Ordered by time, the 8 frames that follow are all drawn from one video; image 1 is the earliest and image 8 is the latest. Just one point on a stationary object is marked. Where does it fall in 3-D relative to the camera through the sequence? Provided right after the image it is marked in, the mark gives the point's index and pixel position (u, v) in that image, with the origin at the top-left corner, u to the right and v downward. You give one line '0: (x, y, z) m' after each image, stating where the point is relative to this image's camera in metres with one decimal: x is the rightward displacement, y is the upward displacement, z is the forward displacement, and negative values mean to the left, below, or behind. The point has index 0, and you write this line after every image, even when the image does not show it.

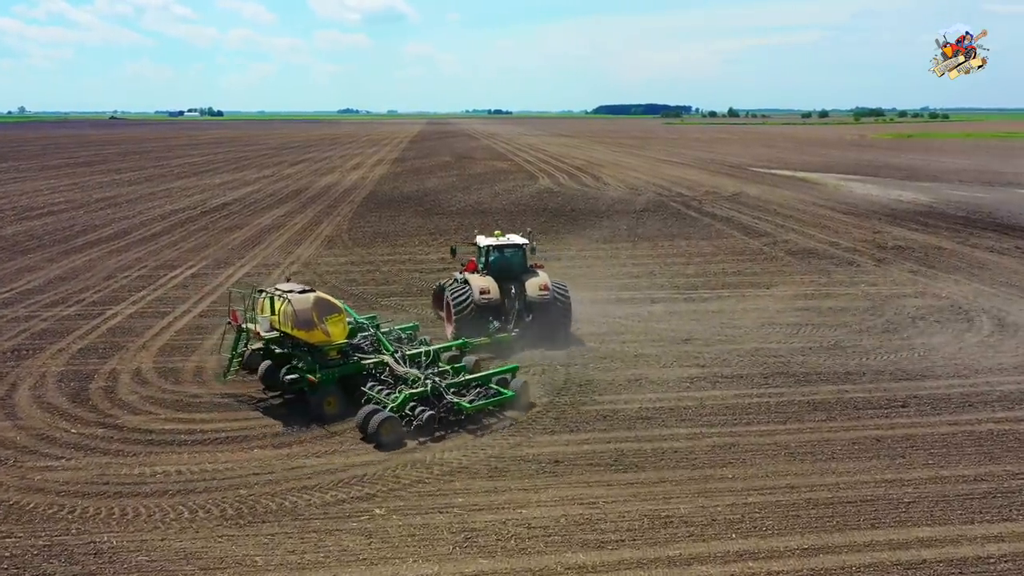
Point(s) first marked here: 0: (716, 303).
0: (+4.0, -0.3, +15.4) m
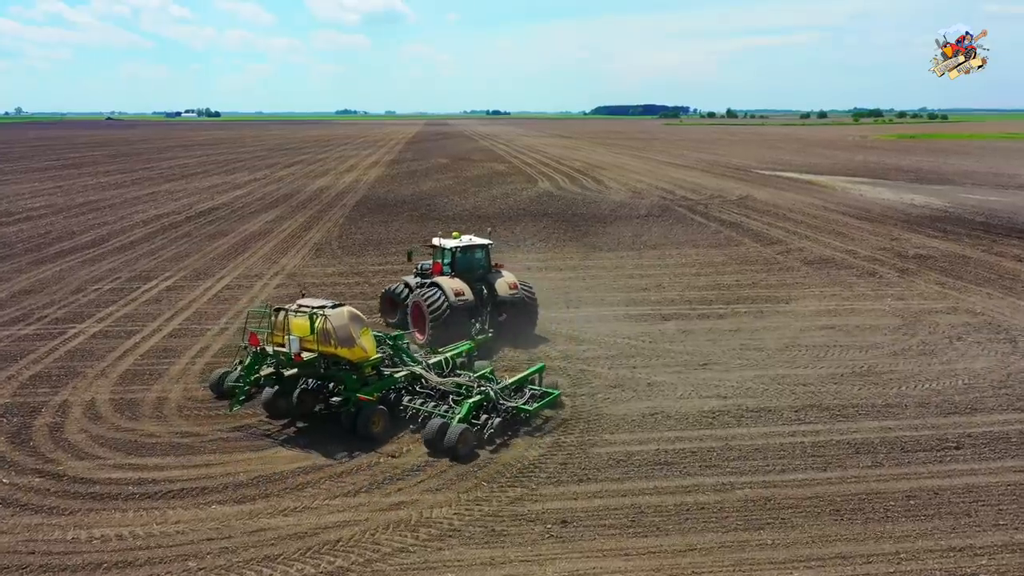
0: (+3.9, -0.6, +14.2) m
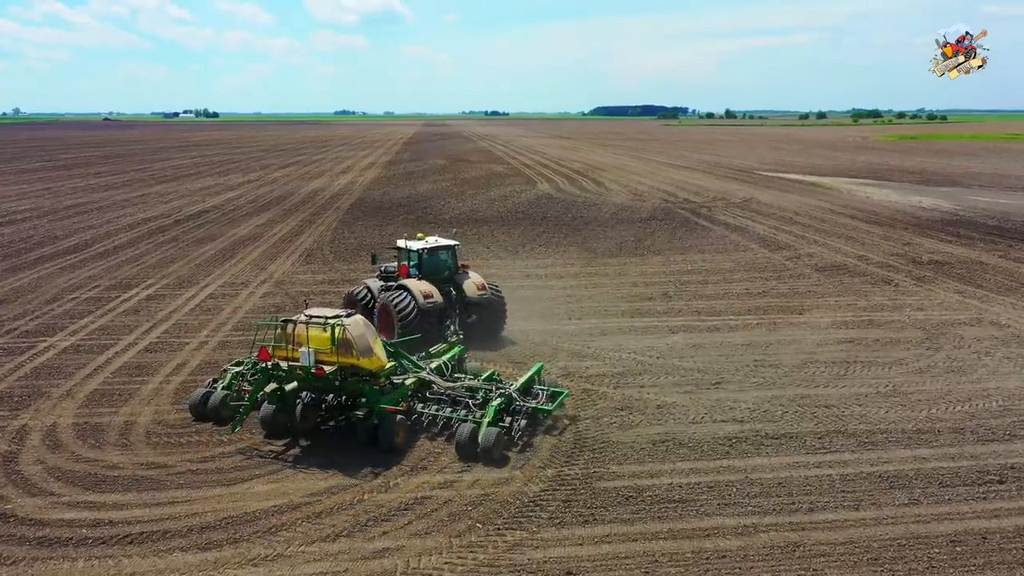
0: (+3.9, -0.7, +13.4) m
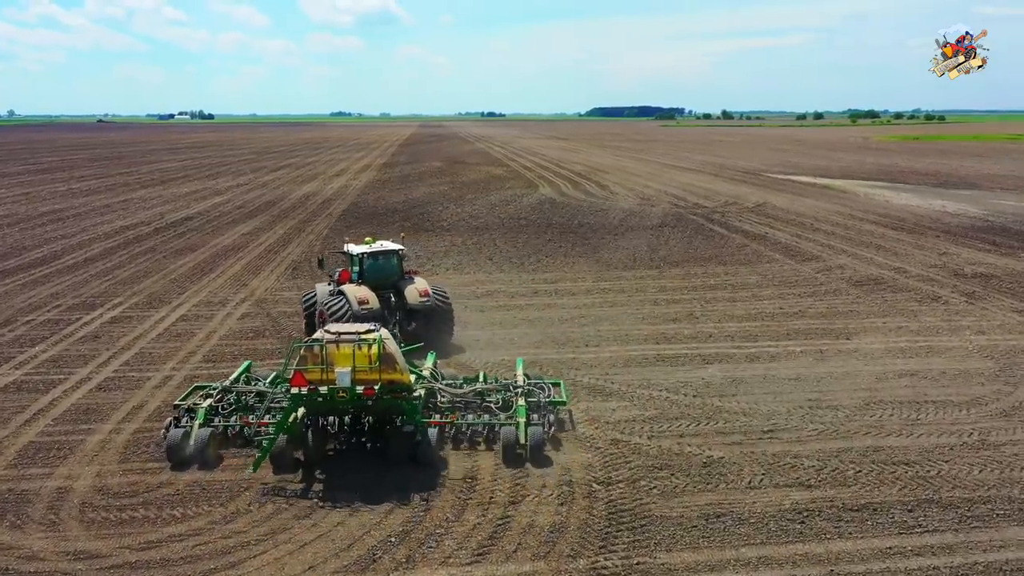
0: (+4.1, -1.1, +11.7) m
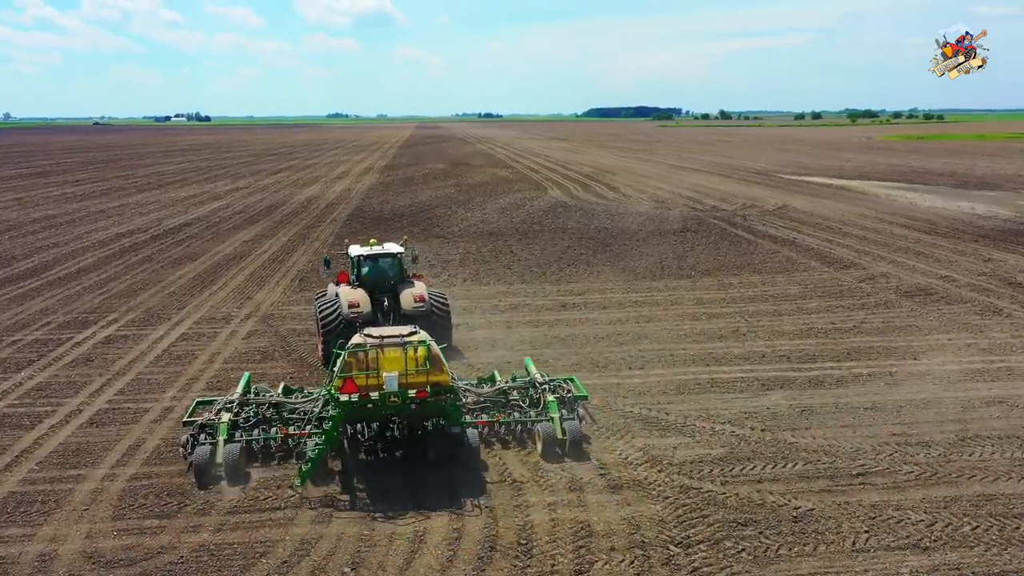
0: (+4.6, -1.3, +10.5) m
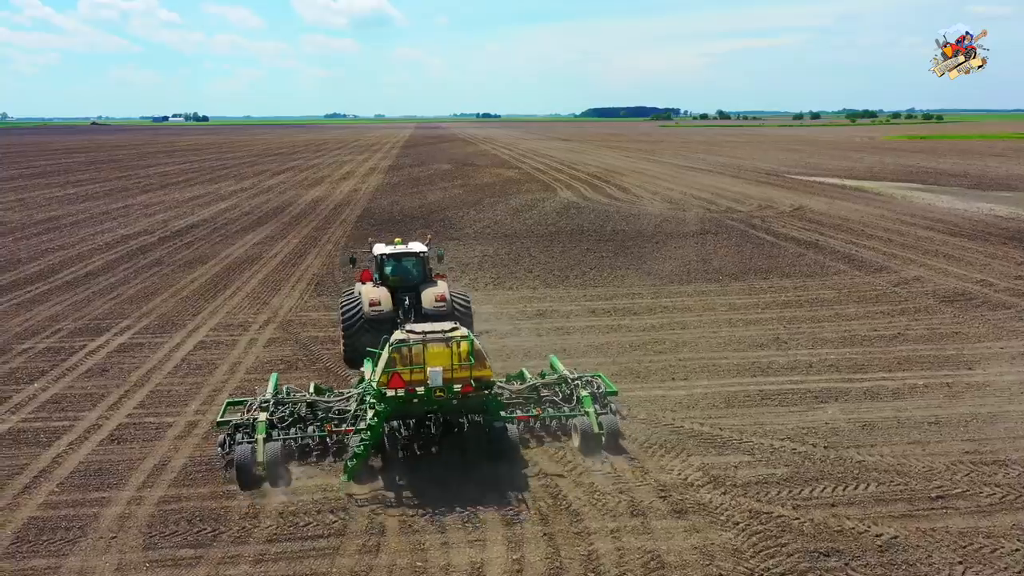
0: (+5.1, -1.4, +10.0) m
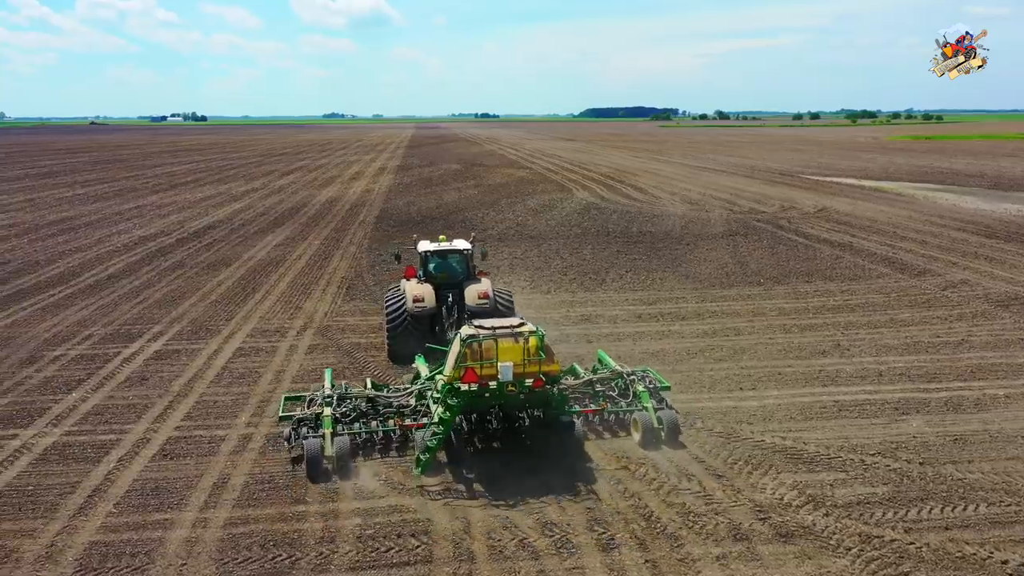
0: (+5.9, -1.5, +9.6) m
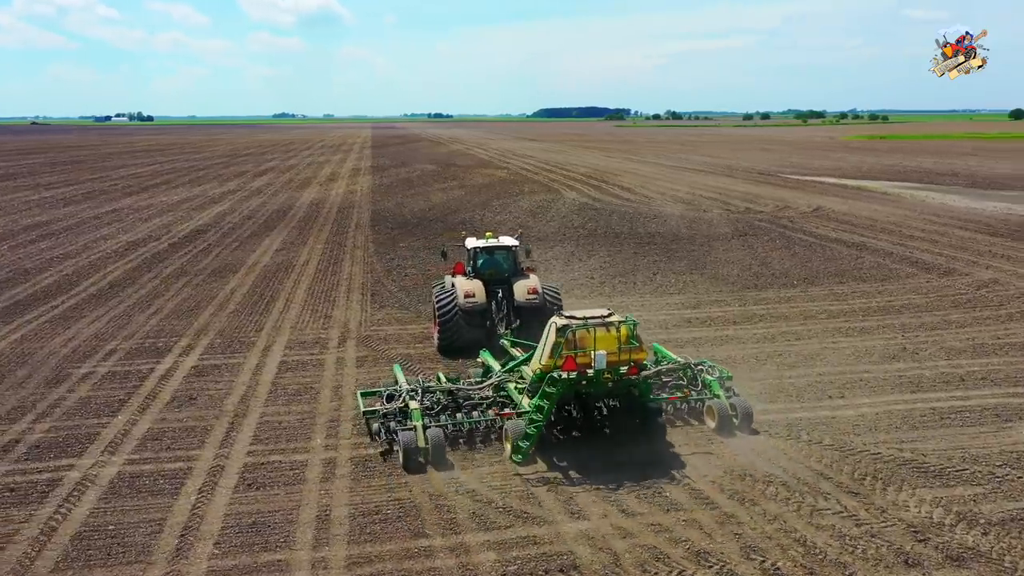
0: (+6.9, -1.5, +9.4) m
